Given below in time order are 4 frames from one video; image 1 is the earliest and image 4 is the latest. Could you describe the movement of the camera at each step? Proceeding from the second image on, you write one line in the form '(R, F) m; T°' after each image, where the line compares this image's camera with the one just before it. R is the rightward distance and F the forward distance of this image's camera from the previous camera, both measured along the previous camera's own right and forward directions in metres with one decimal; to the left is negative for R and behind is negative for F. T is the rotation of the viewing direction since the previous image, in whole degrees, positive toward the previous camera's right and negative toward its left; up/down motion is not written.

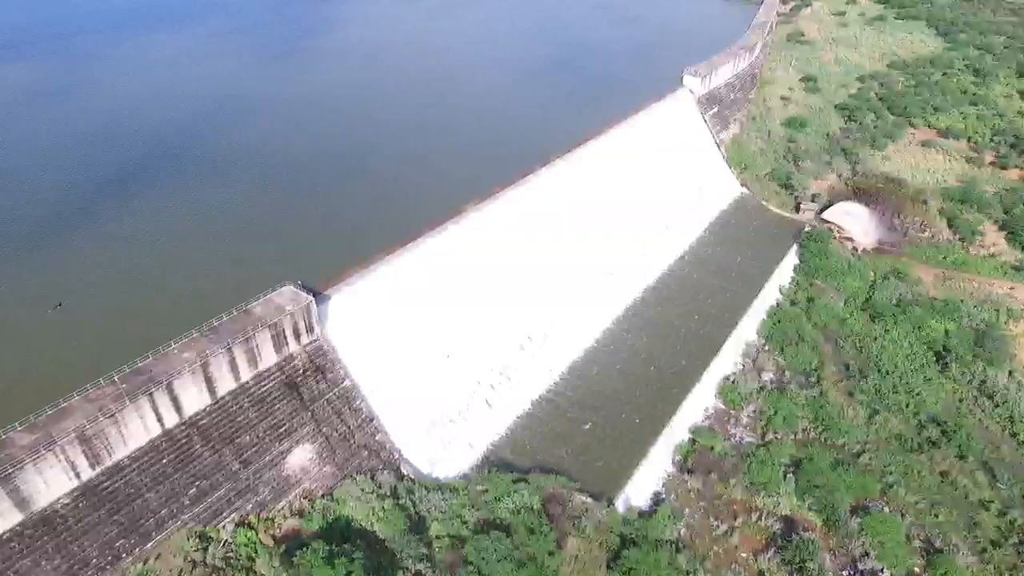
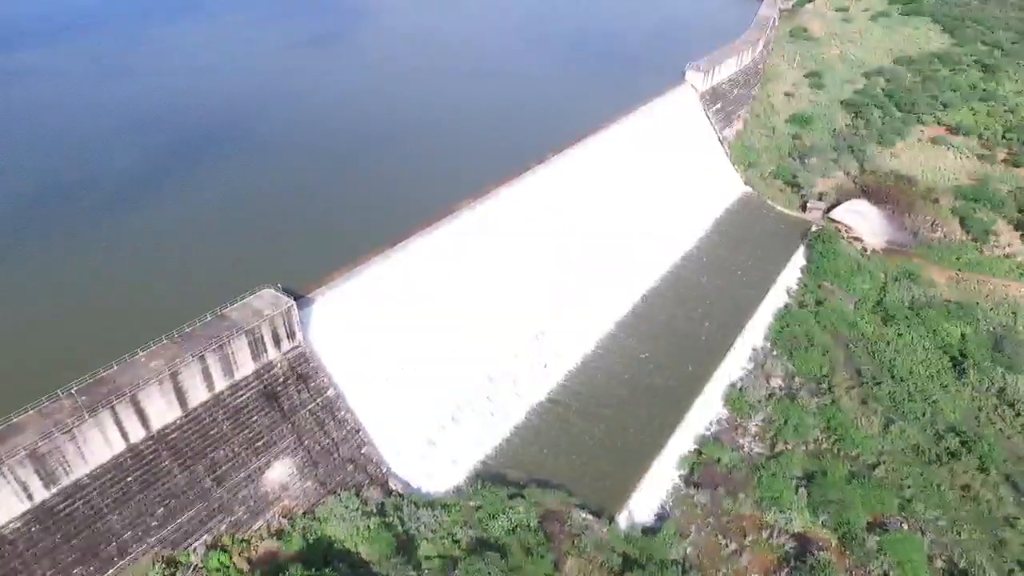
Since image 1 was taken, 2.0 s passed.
(+0.1, +0.8) m; 0°
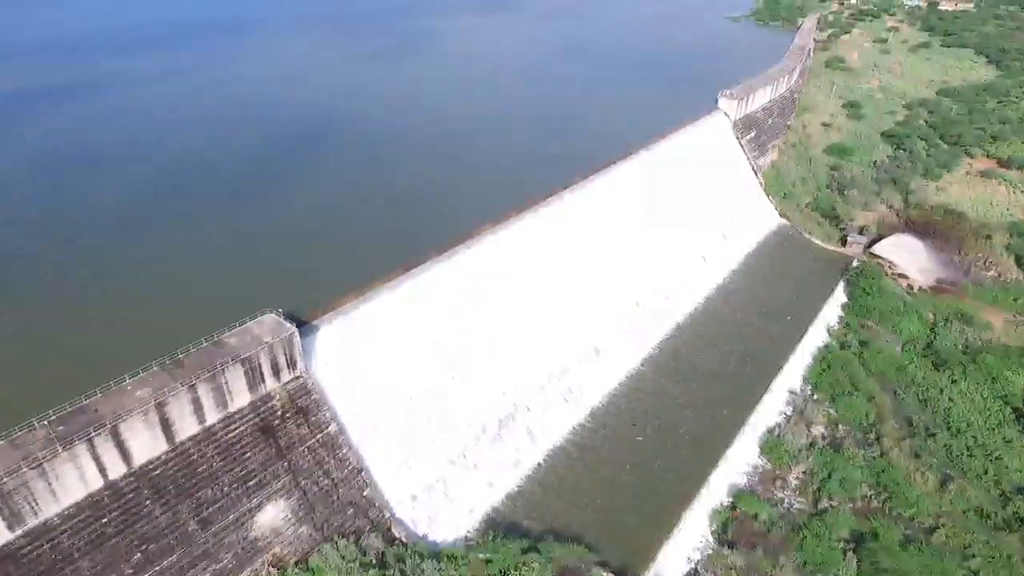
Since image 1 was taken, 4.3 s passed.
(0.0, +1.0) m; -2°
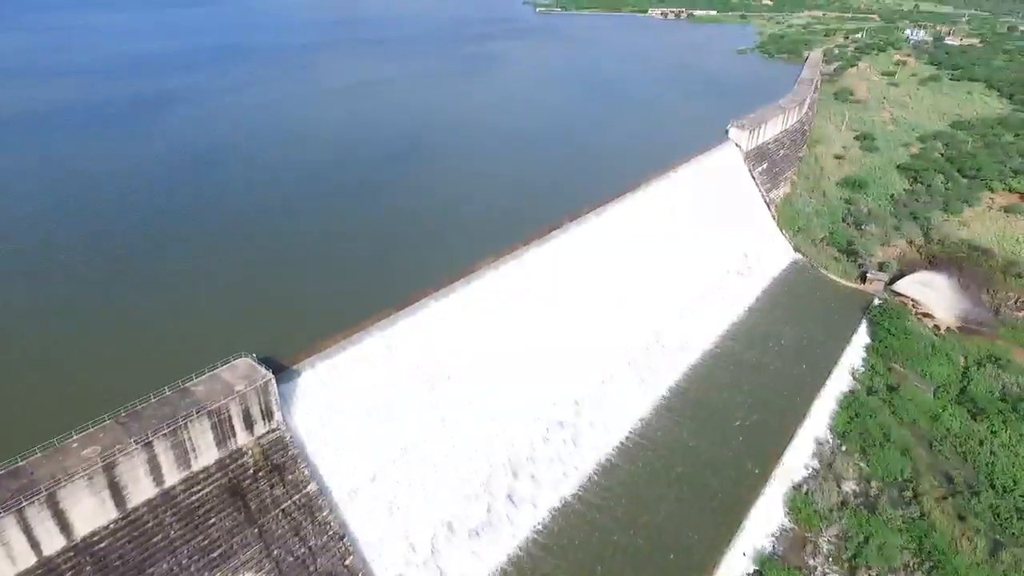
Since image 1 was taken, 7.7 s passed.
(0.0, +1.2) m; 0°
